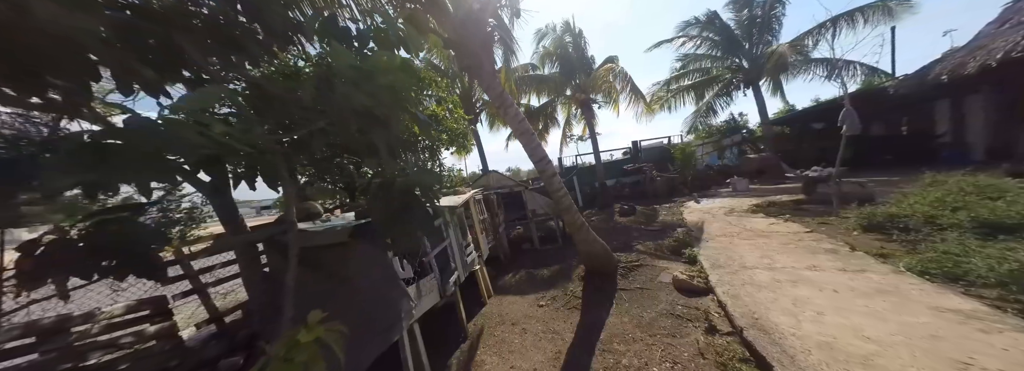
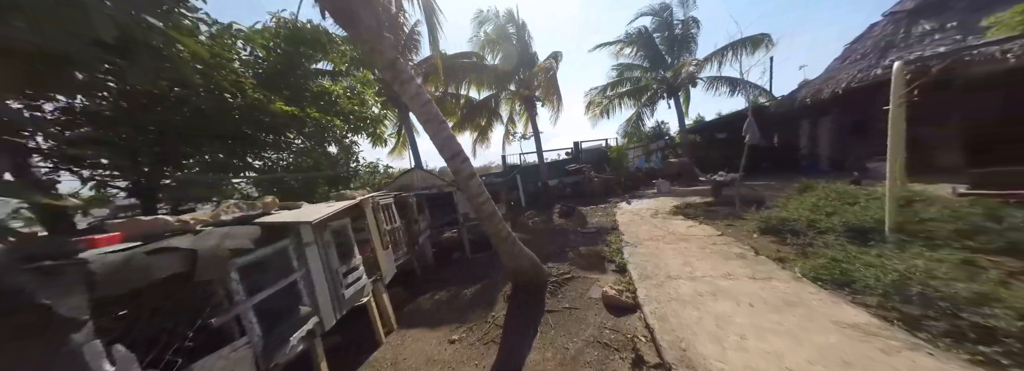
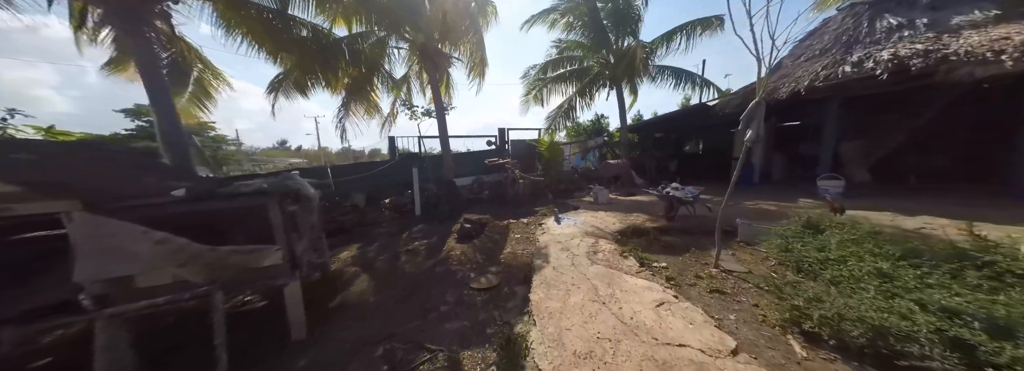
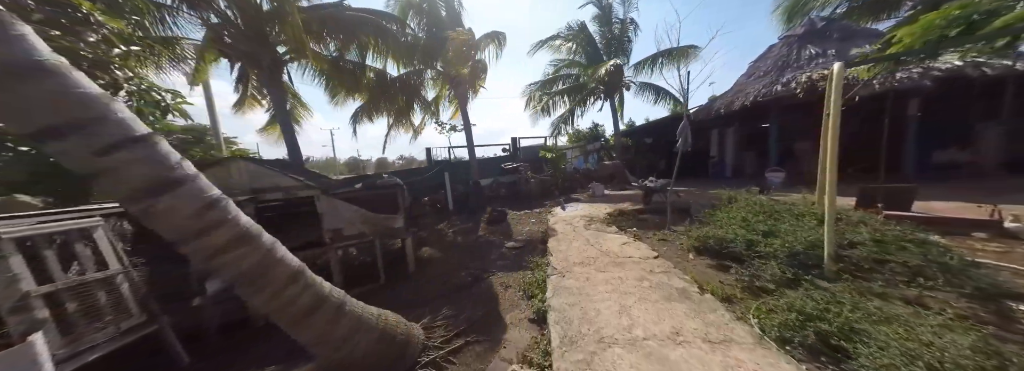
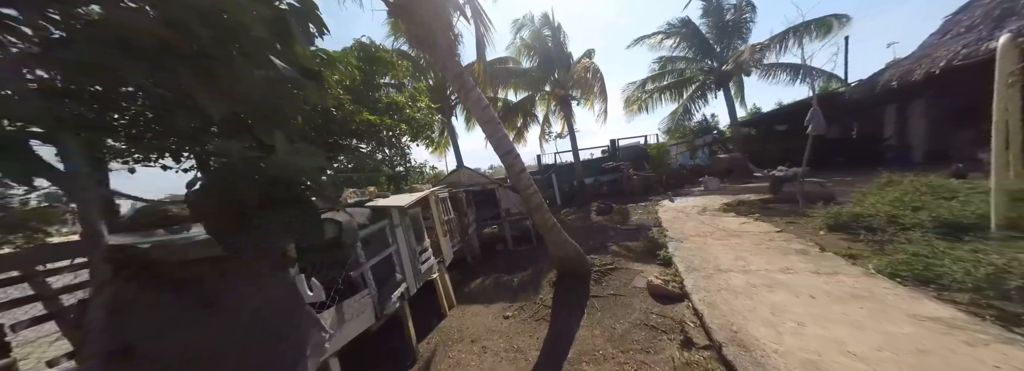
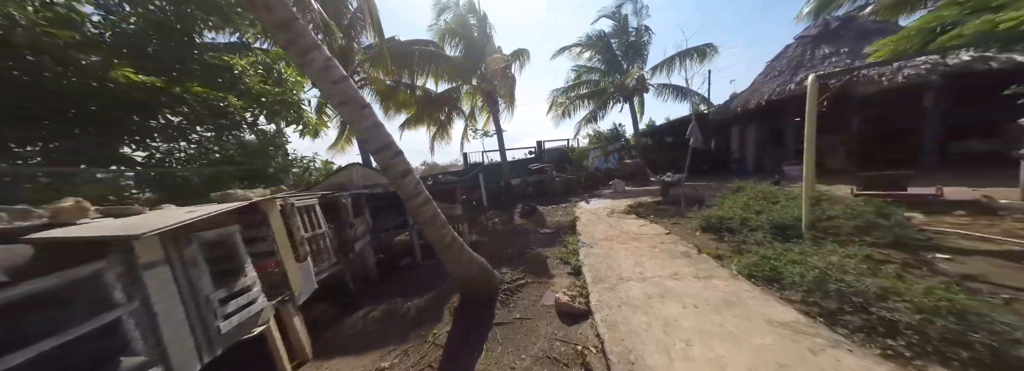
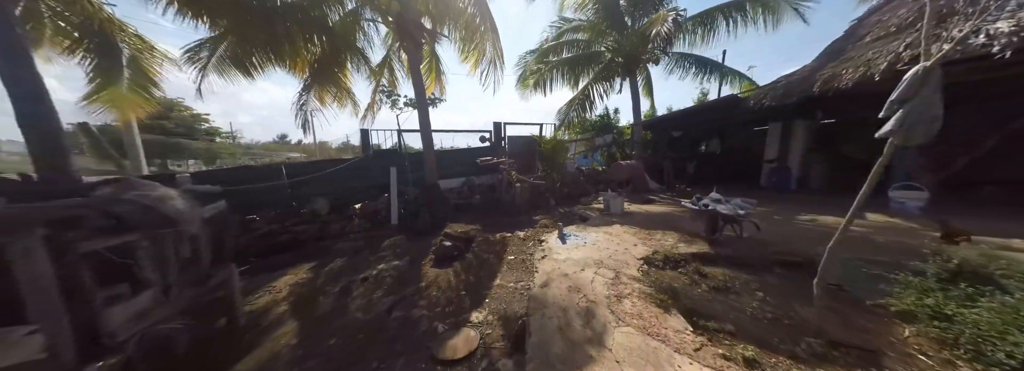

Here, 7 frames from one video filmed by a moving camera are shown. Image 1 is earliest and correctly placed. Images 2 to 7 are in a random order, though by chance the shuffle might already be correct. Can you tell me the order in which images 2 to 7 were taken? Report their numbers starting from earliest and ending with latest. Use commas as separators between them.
5, 2, 6, 4, 3, 7
